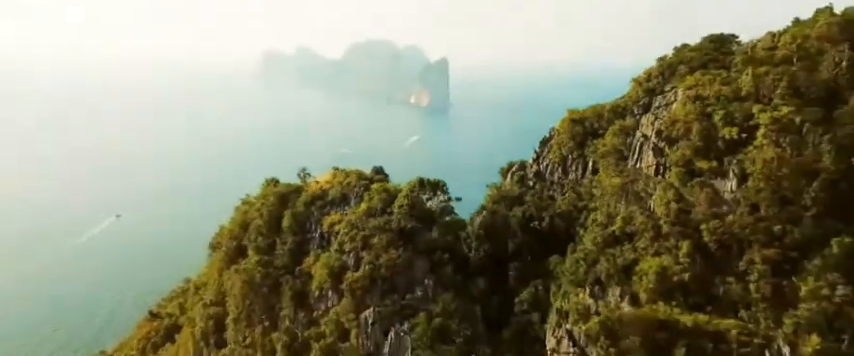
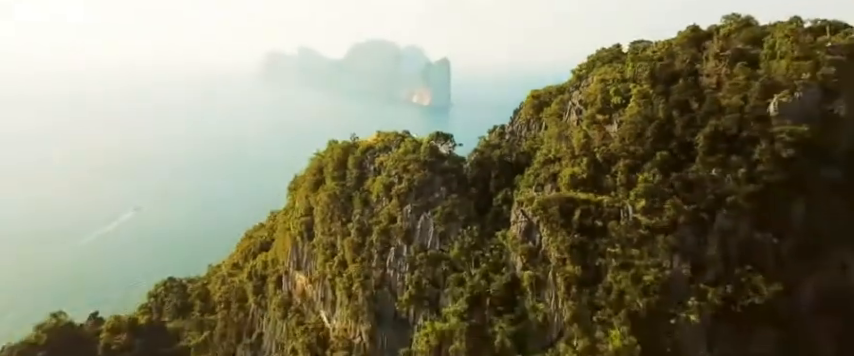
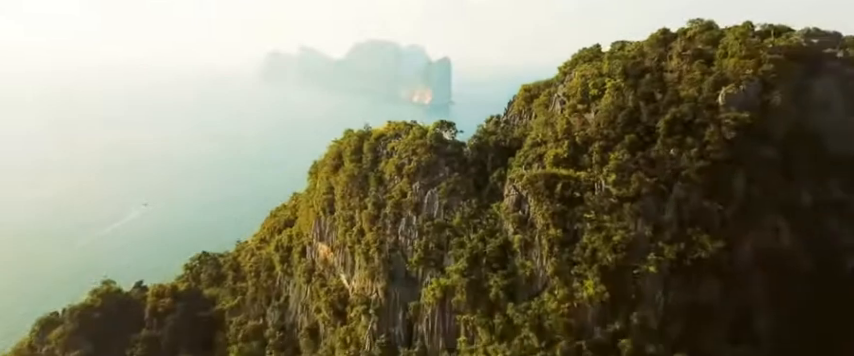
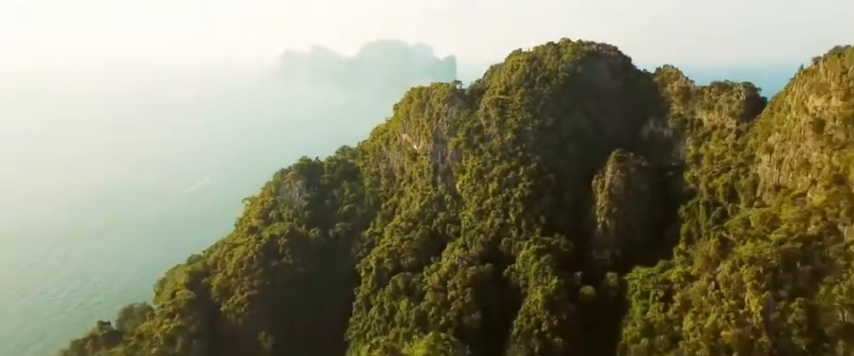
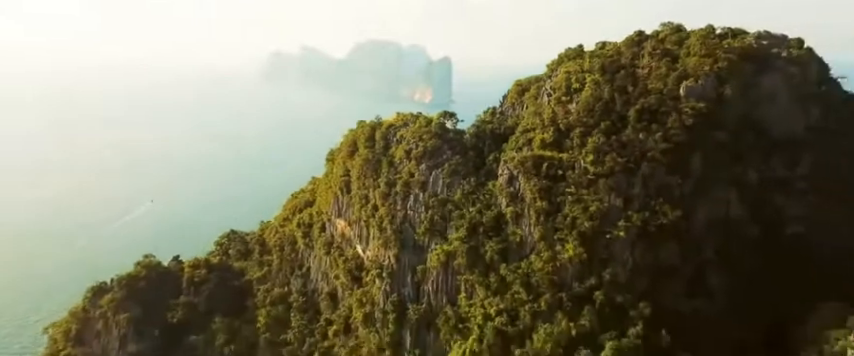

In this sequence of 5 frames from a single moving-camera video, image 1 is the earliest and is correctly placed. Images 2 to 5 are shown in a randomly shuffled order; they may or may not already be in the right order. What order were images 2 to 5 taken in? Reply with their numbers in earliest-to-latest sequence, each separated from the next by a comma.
2, 3, 5, 4
